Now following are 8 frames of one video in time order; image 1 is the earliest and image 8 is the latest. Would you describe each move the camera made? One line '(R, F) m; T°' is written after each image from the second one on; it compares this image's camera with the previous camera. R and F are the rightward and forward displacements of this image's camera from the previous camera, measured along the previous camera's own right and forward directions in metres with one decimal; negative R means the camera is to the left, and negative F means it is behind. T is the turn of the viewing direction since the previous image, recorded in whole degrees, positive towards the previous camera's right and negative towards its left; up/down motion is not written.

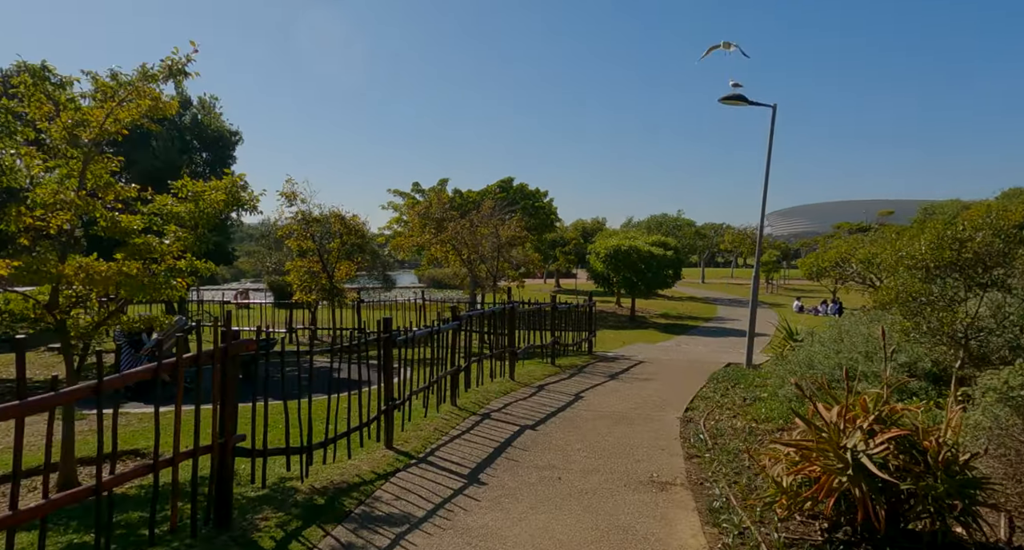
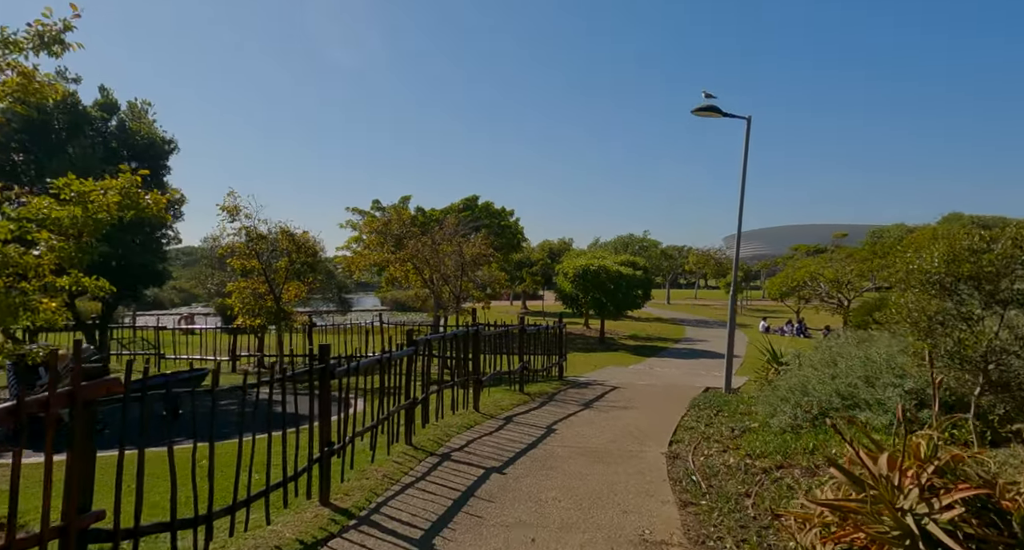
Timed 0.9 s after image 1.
(0.0, +1.0) m; +3°
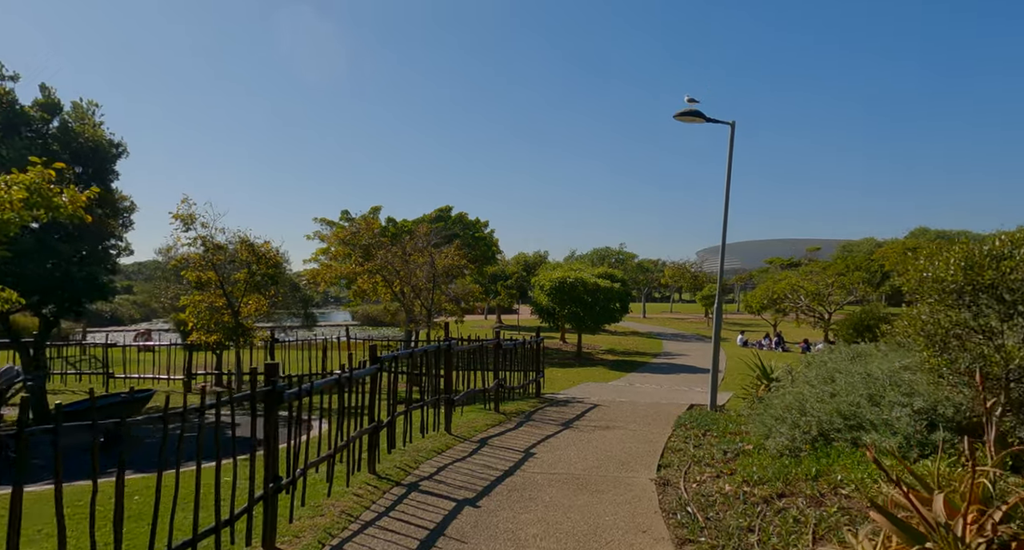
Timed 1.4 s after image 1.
(0.0, +0.7) m; +2°
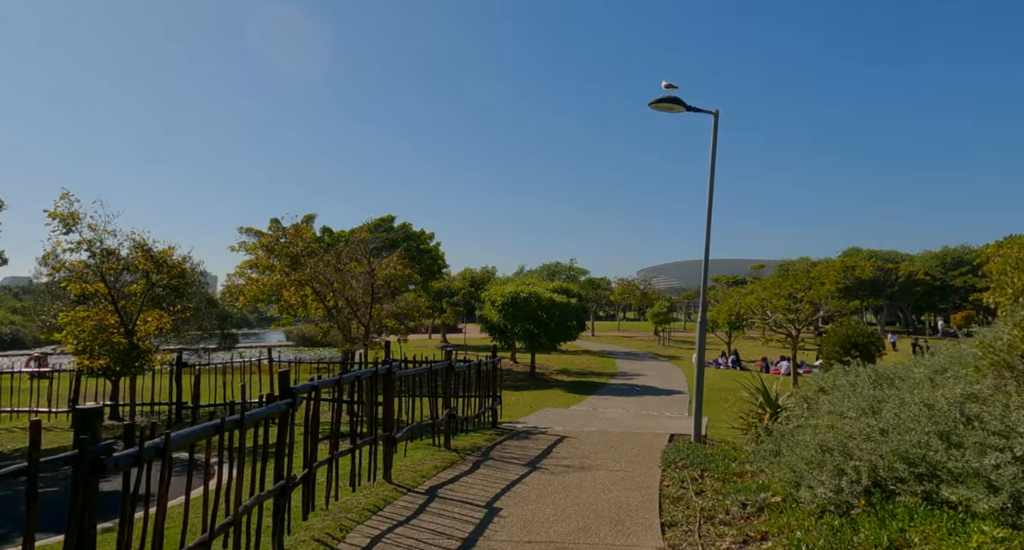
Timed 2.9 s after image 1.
(-0.1, +1.9) m; +4°
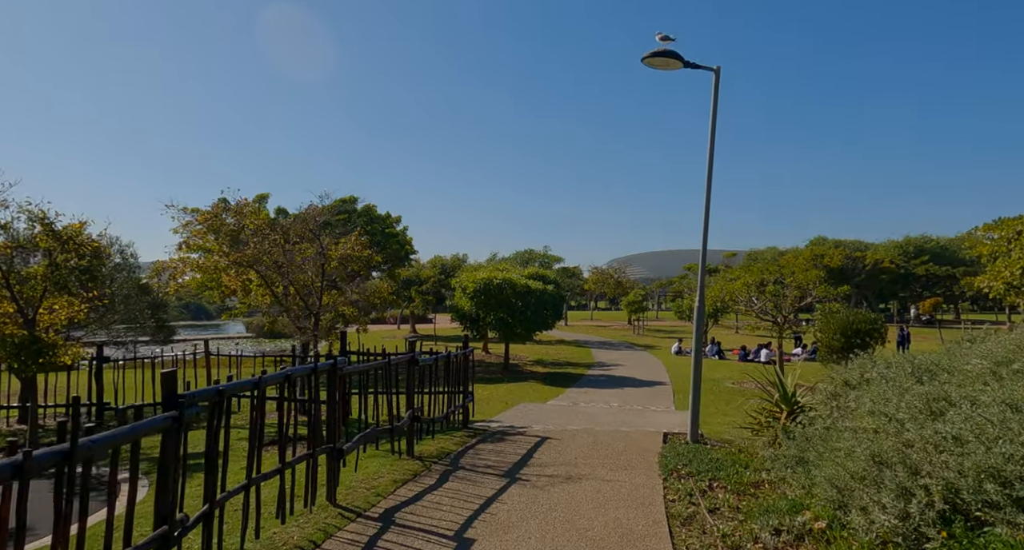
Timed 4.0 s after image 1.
(0.0, +1.4) m; +2°
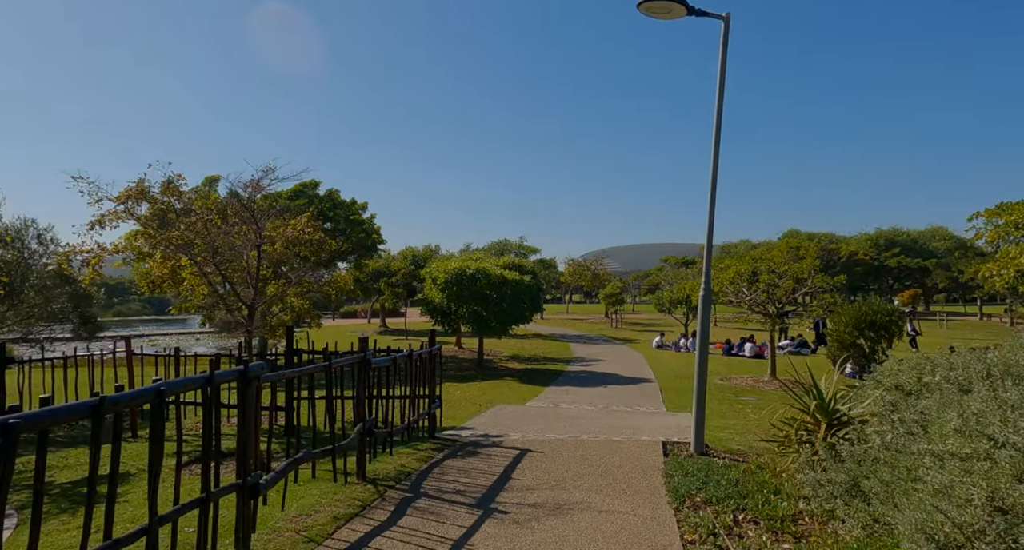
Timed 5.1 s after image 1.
(0.0, +1.5) m; +2°
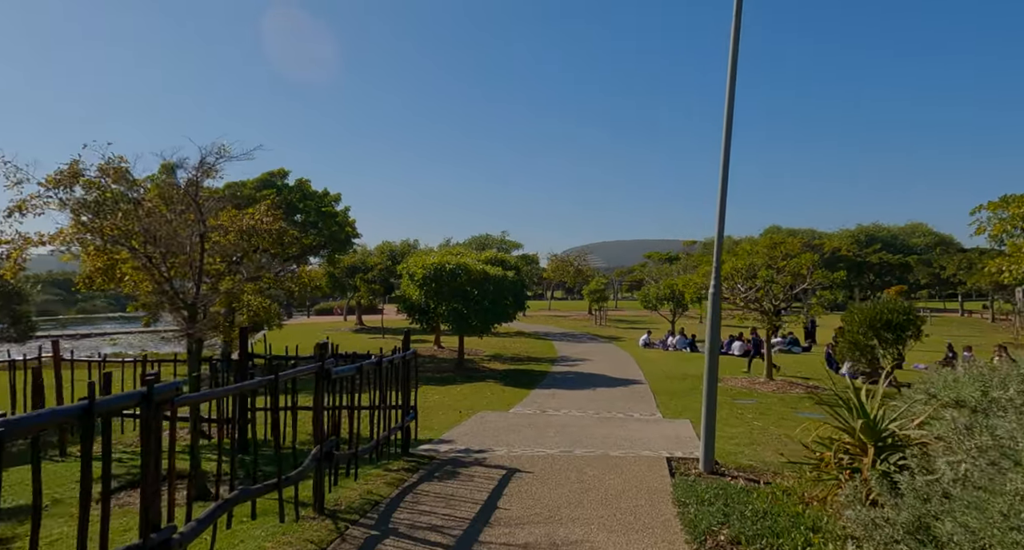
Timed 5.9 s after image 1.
(0.0, +1.1) m; +1°
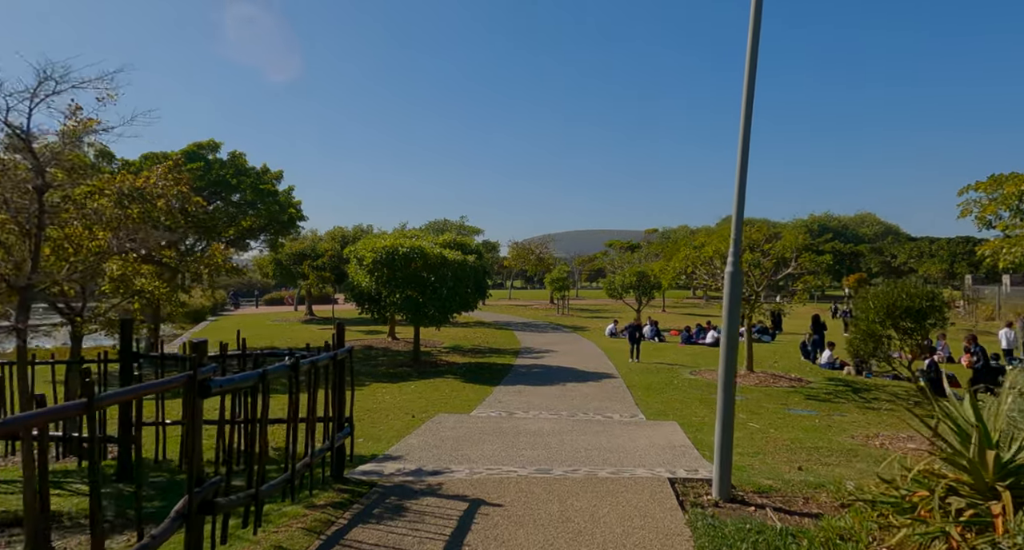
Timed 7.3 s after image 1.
(0.0, +1.8) m; +3°
